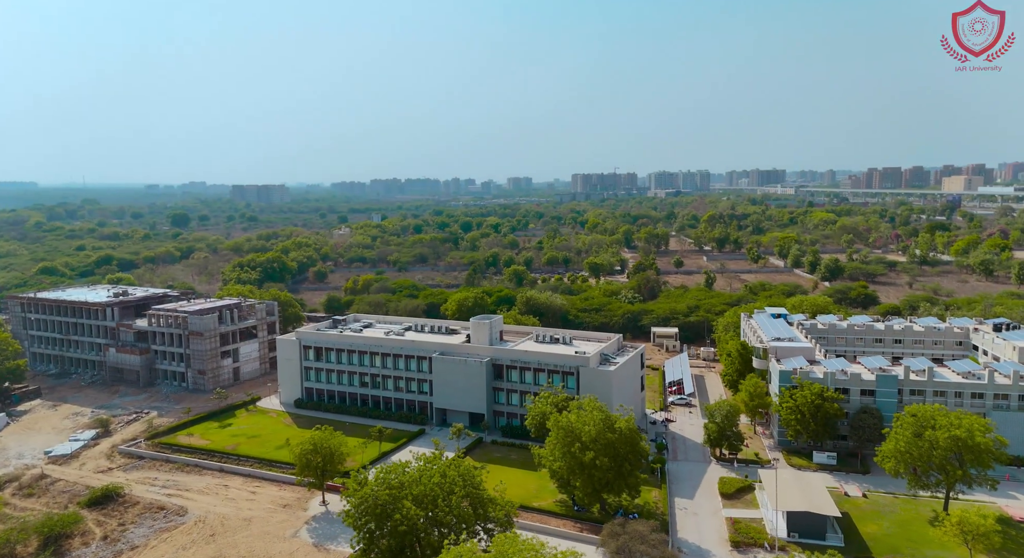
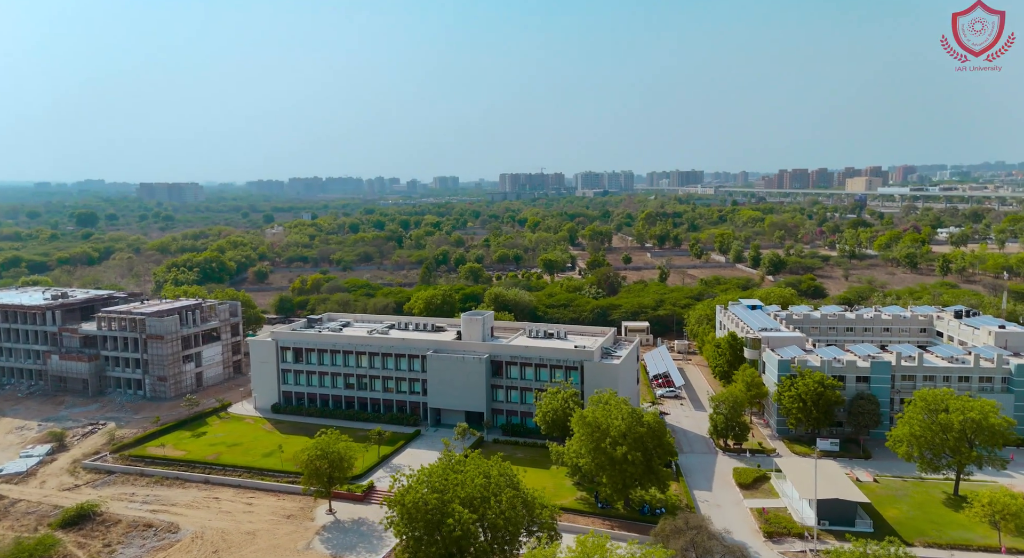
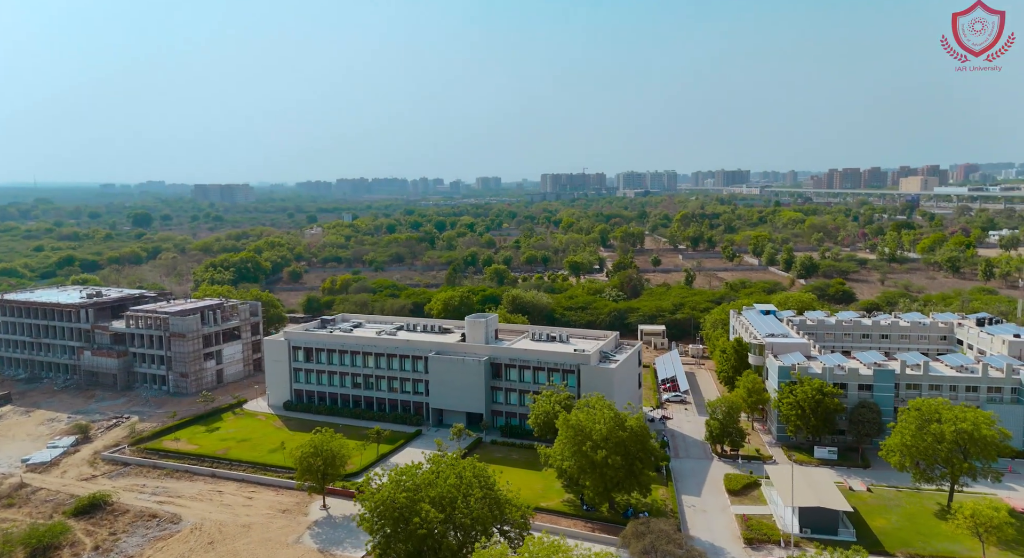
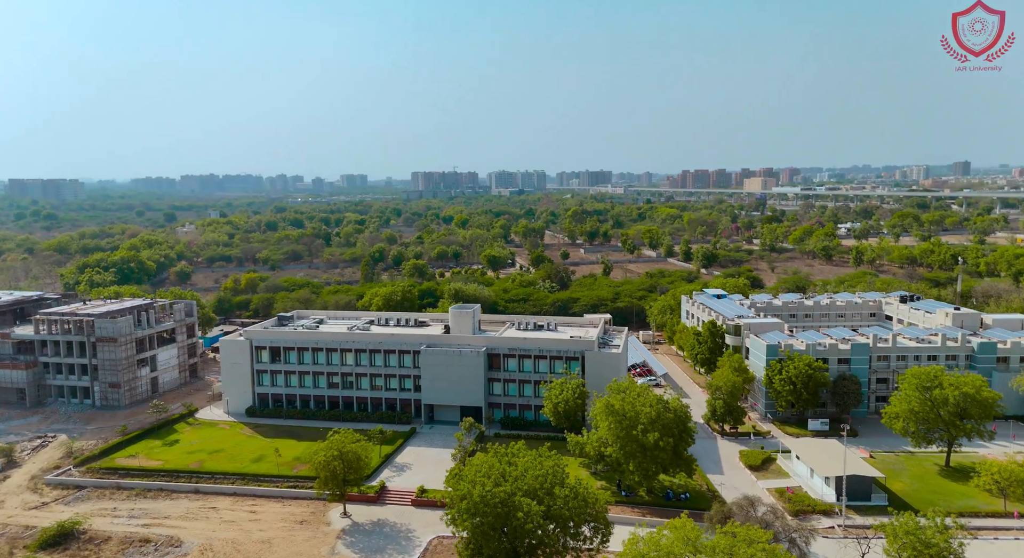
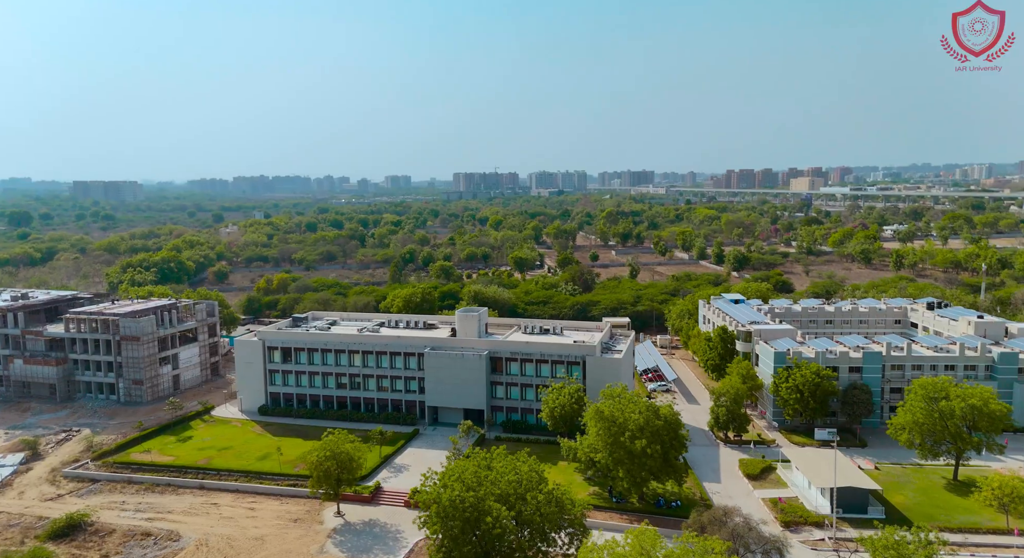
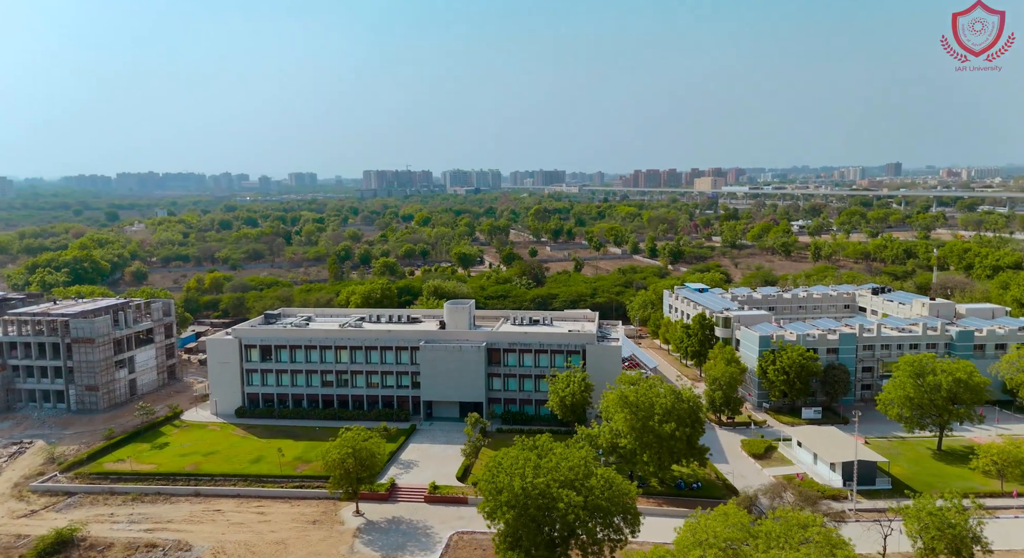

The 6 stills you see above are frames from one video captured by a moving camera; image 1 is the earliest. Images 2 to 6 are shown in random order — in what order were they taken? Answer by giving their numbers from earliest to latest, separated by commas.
3, 2, 5, 4, 6
